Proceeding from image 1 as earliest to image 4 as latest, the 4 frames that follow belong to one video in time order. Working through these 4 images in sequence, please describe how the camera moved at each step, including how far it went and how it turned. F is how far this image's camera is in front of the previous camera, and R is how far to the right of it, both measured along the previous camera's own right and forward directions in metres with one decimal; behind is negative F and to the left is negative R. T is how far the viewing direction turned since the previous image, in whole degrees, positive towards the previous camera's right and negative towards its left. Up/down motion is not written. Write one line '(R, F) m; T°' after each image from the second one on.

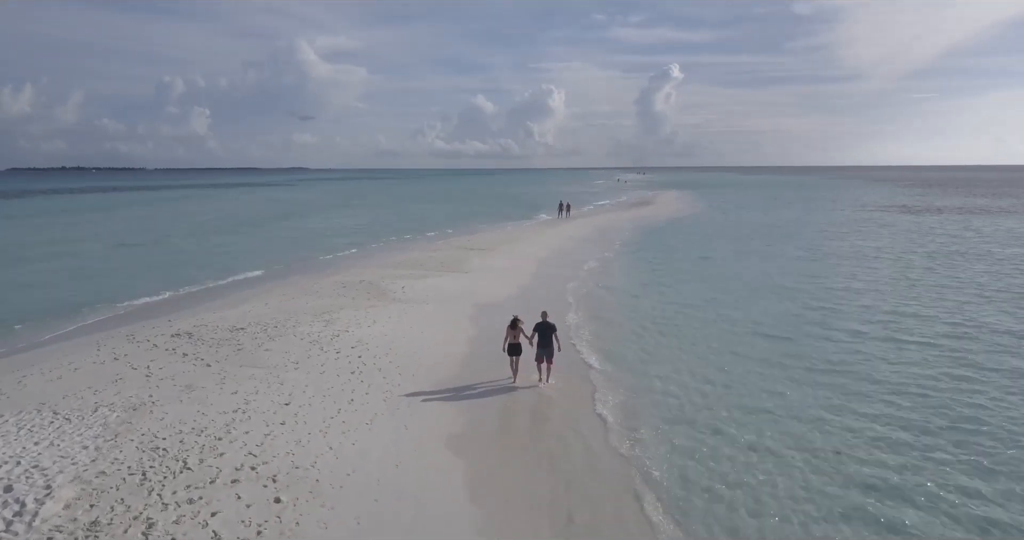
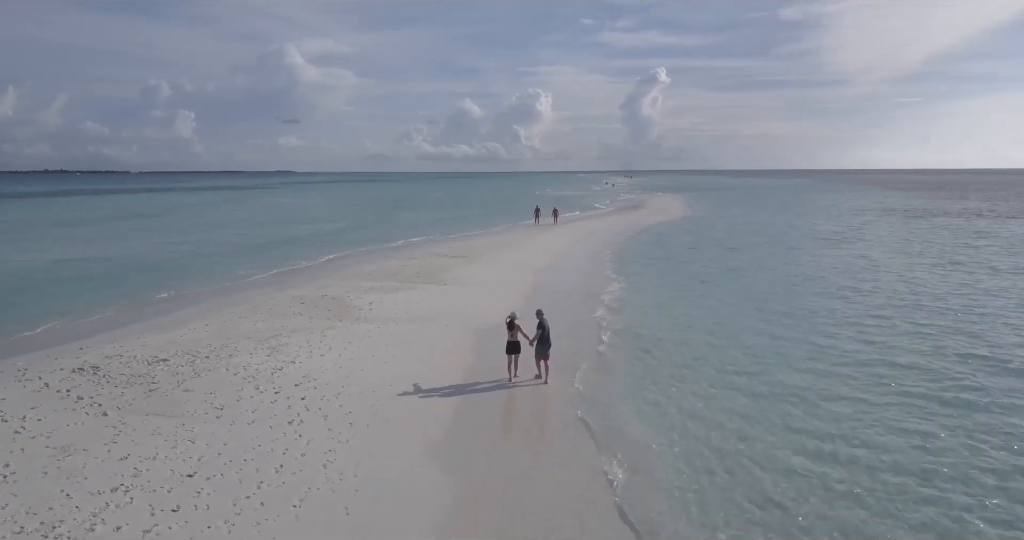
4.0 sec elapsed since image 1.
(+0.1, +2.4) m; +1°
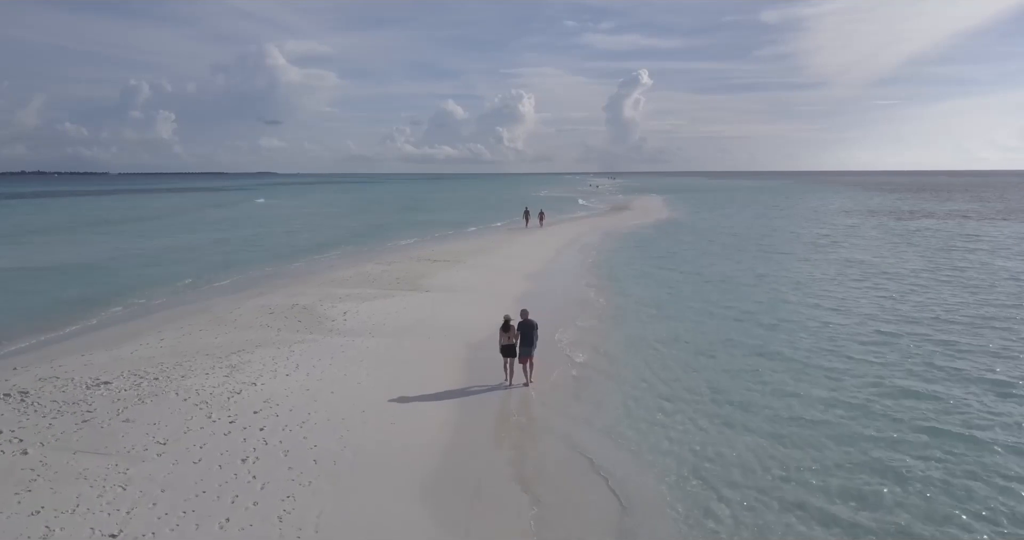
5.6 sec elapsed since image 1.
(-0.1, +1.2) m; +2°
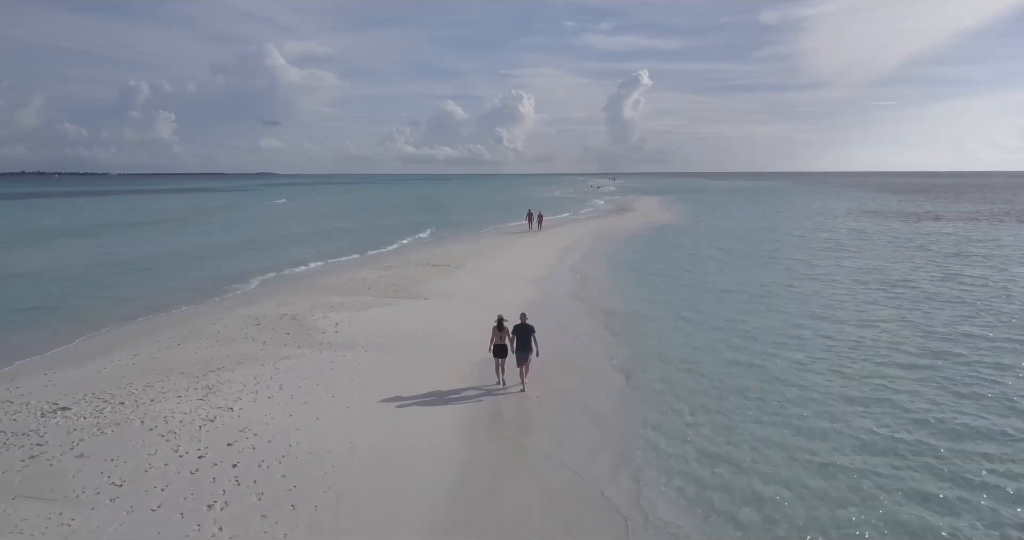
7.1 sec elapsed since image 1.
(-0.1, +1.1) m; 0°
